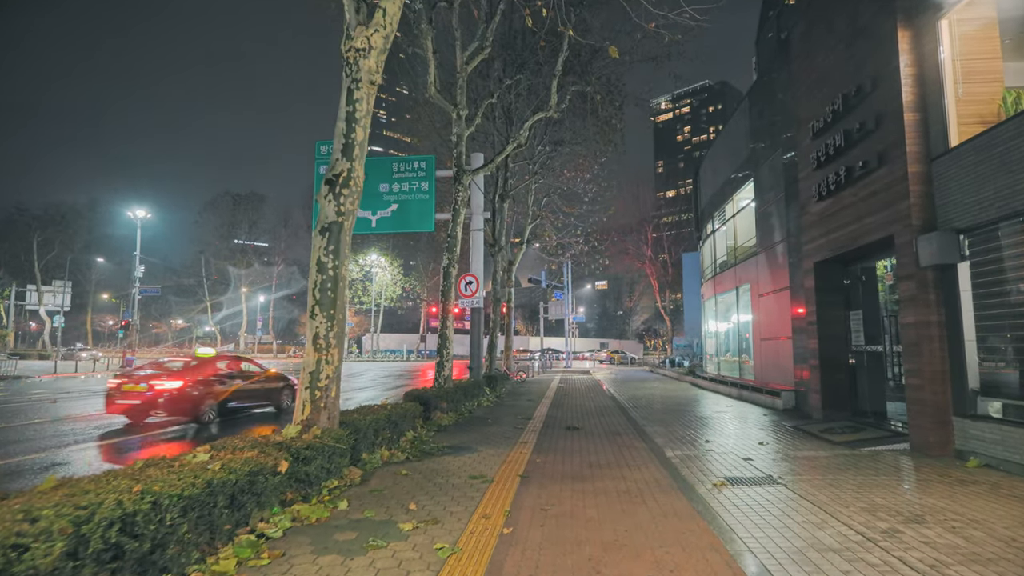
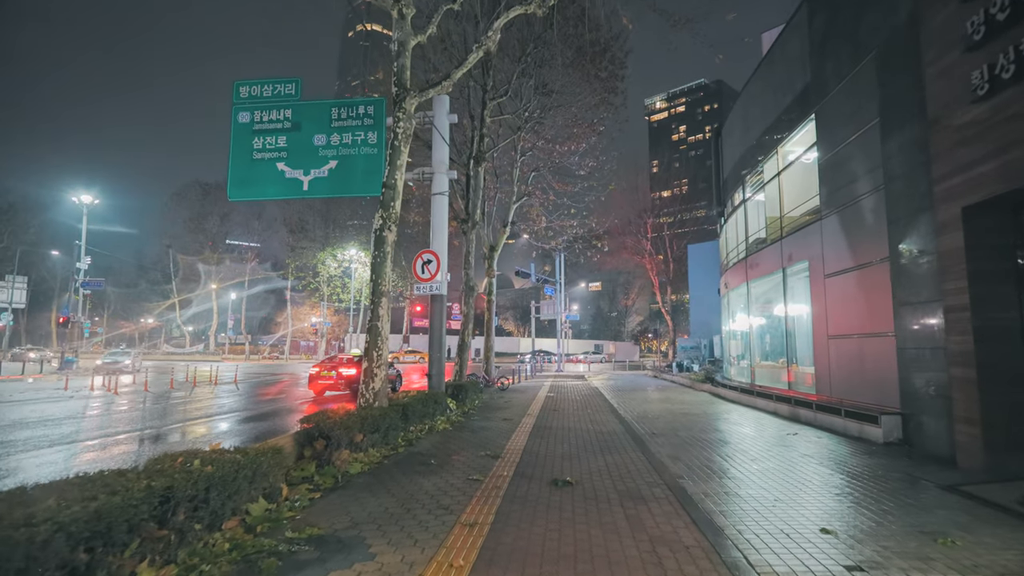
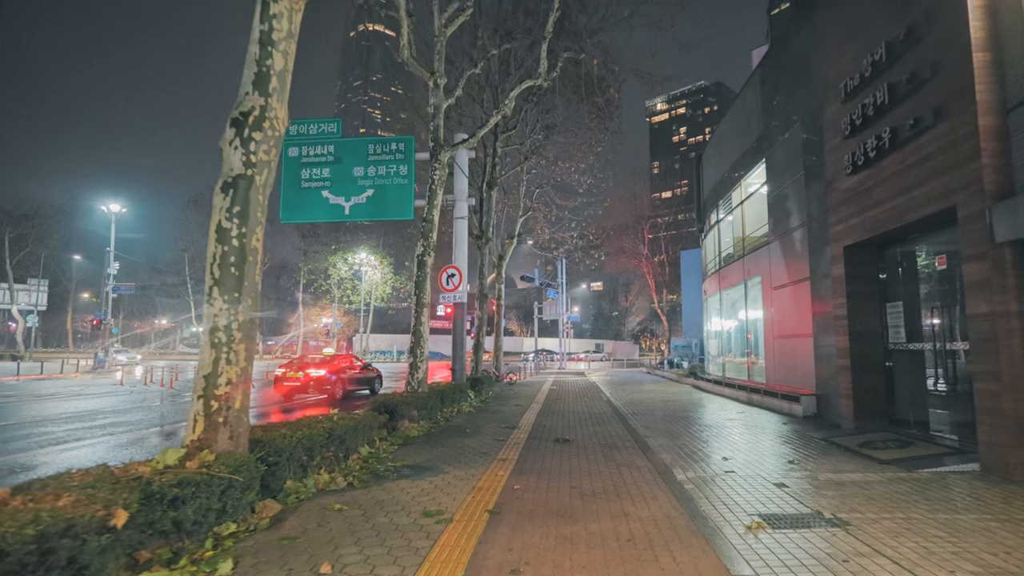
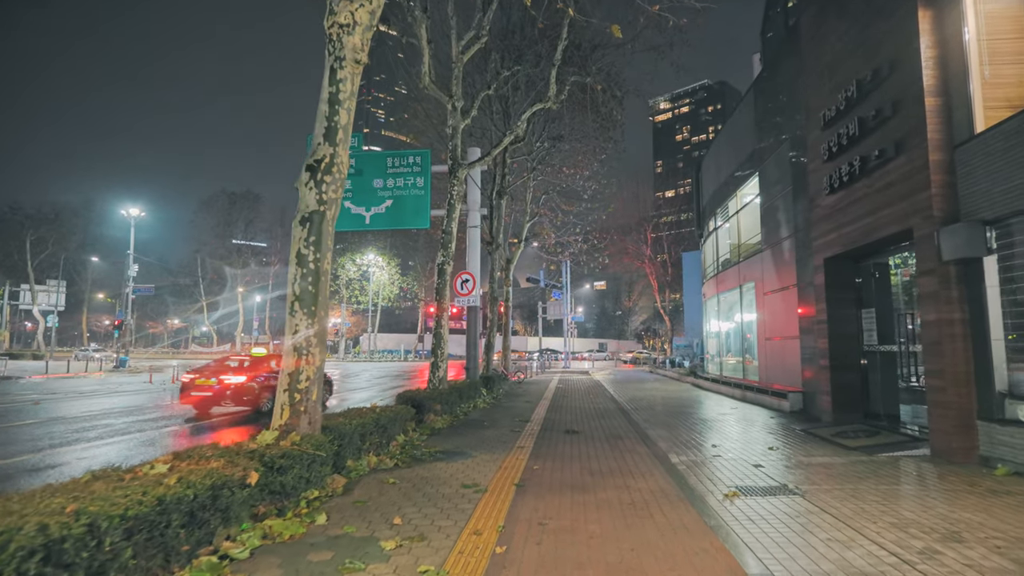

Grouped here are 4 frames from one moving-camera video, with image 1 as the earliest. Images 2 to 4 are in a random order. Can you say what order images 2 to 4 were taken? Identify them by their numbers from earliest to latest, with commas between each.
4, 3, 2
